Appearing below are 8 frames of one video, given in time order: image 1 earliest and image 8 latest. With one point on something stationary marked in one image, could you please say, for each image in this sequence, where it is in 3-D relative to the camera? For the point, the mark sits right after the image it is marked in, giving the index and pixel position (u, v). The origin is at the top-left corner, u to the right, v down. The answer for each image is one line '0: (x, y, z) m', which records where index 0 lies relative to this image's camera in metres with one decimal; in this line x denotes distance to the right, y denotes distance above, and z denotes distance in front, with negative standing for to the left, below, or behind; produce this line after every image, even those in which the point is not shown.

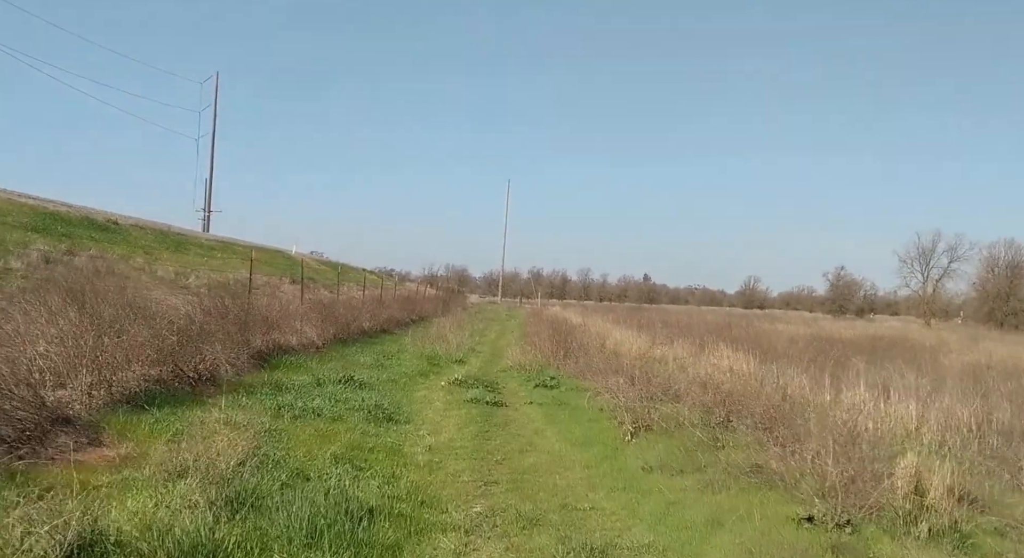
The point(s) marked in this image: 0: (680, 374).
0: (+3.3, -1.9, +16.1) m
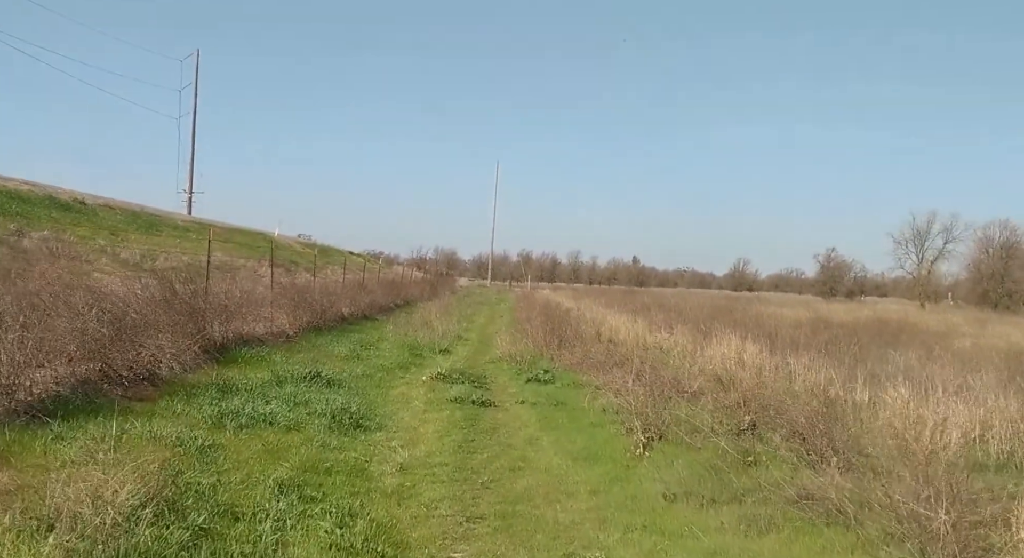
0: (+3.2, -1.6, +14.4) m
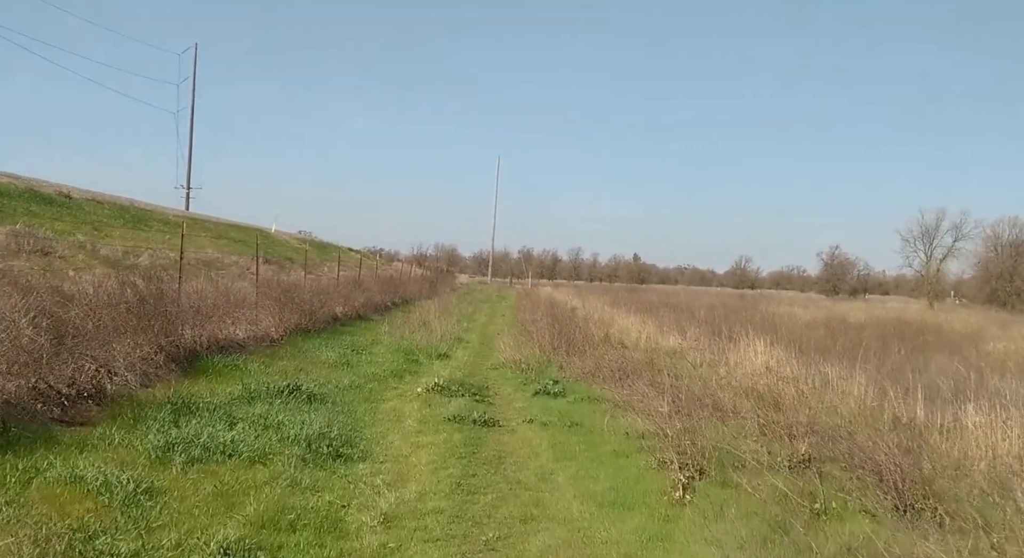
0: (+3.3, -1.6, +12.8) m
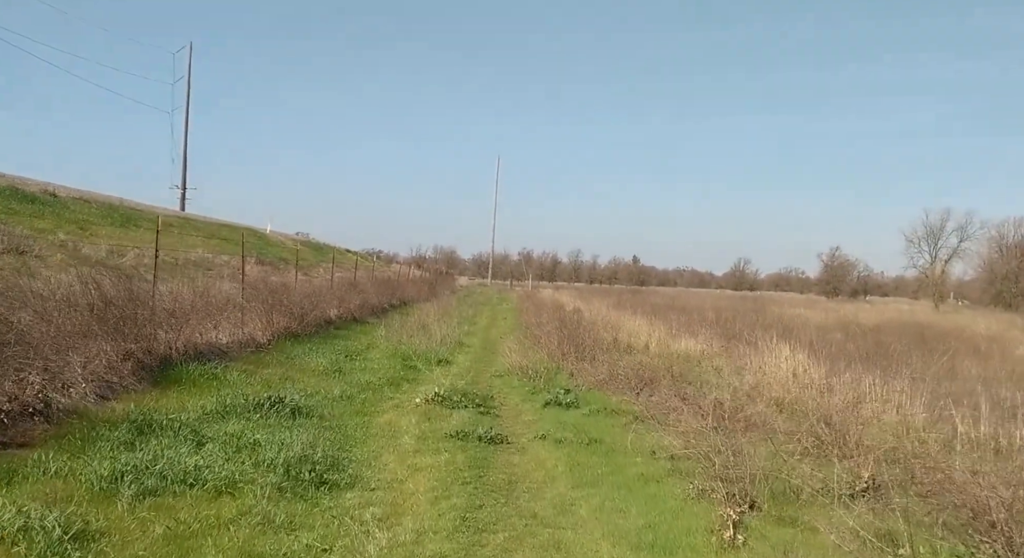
0: (+3.4, -1.6, +11.6) m
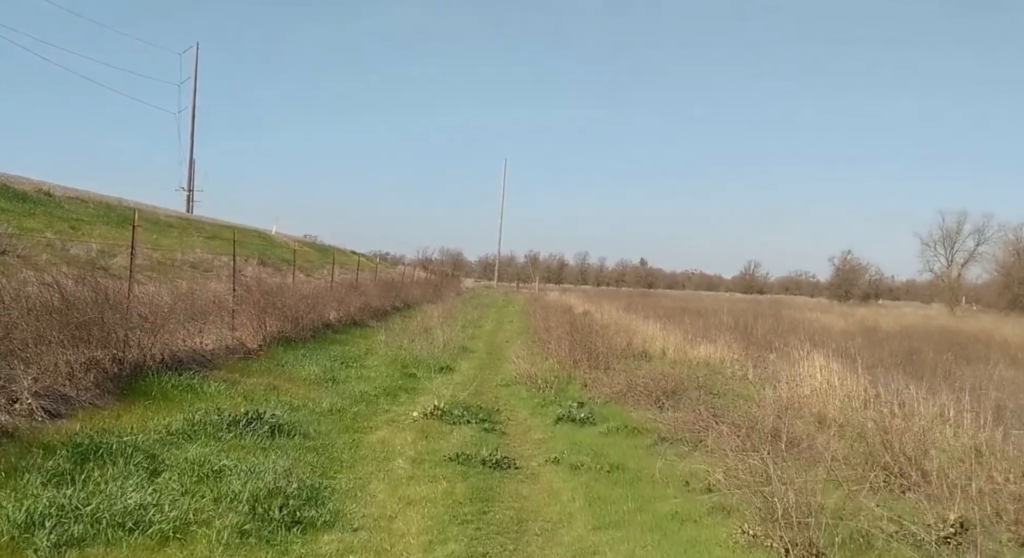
0: (+3.5, -1.6, +10.3) m
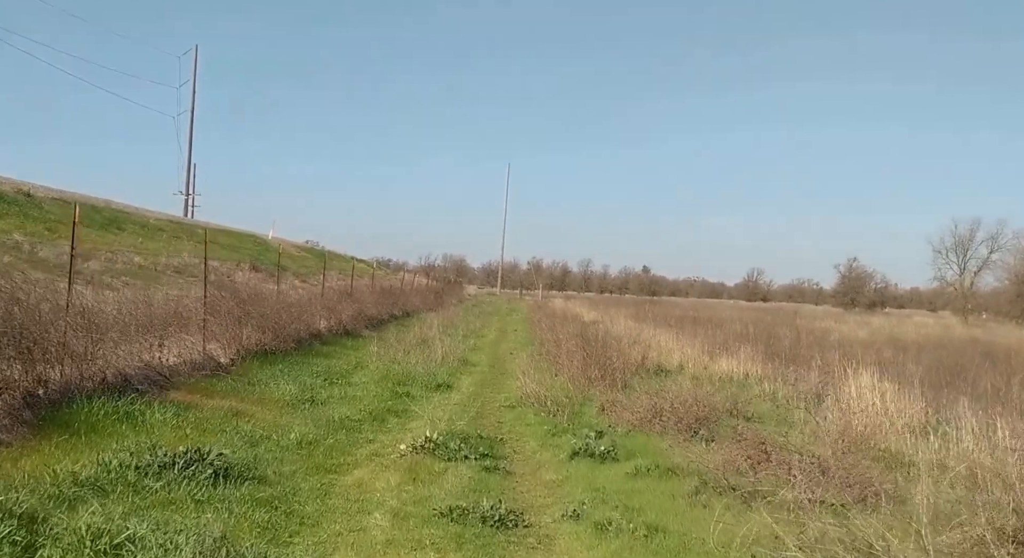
0: (+3.5, -1.7, +8.5) m
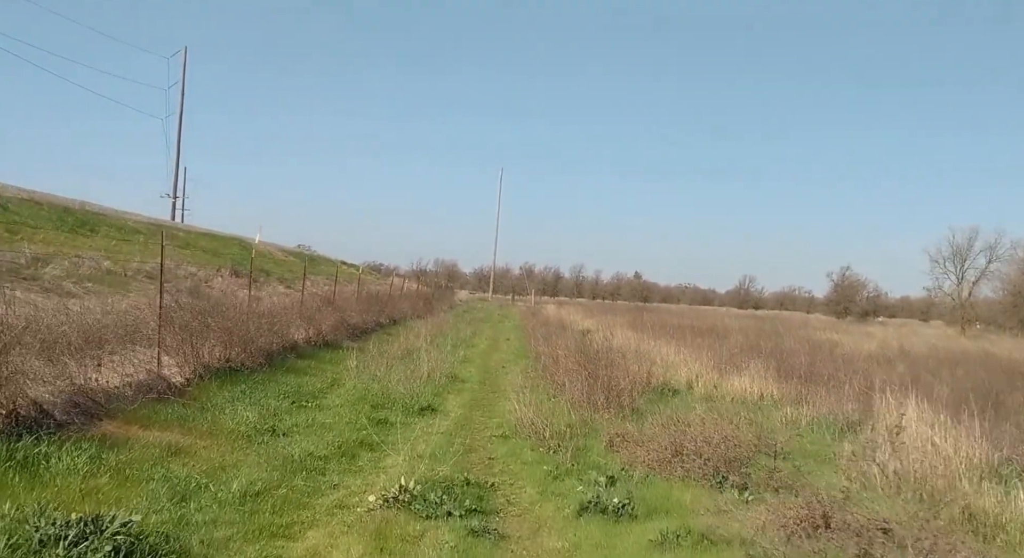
0: (+3.5, -1.9, +6.9) m
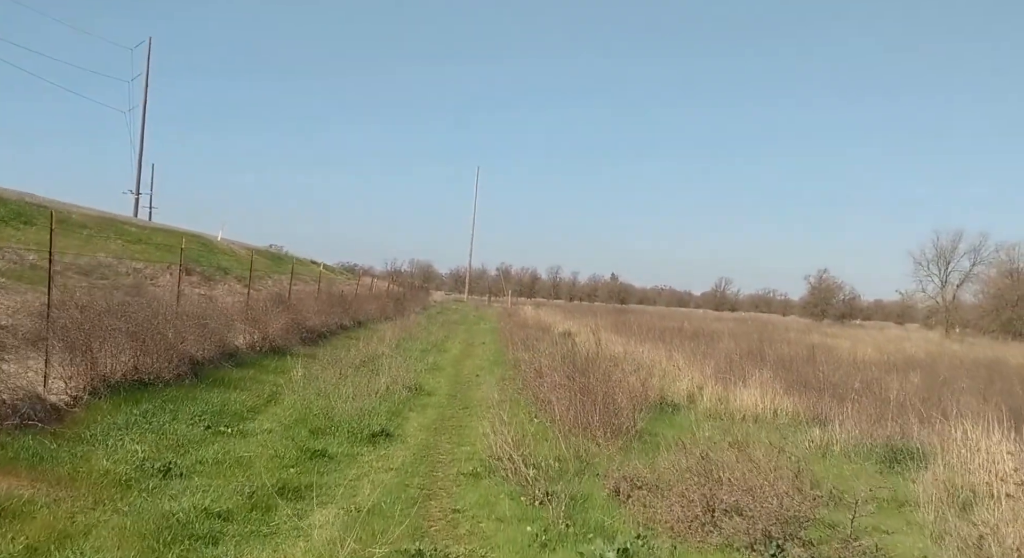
0: (+3.3, -1.8, +4.5) m
